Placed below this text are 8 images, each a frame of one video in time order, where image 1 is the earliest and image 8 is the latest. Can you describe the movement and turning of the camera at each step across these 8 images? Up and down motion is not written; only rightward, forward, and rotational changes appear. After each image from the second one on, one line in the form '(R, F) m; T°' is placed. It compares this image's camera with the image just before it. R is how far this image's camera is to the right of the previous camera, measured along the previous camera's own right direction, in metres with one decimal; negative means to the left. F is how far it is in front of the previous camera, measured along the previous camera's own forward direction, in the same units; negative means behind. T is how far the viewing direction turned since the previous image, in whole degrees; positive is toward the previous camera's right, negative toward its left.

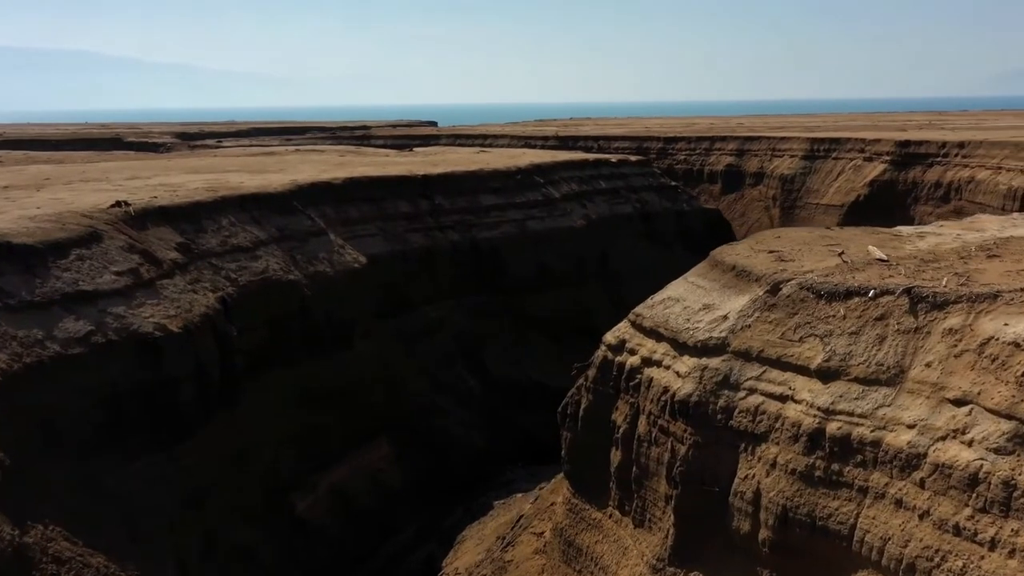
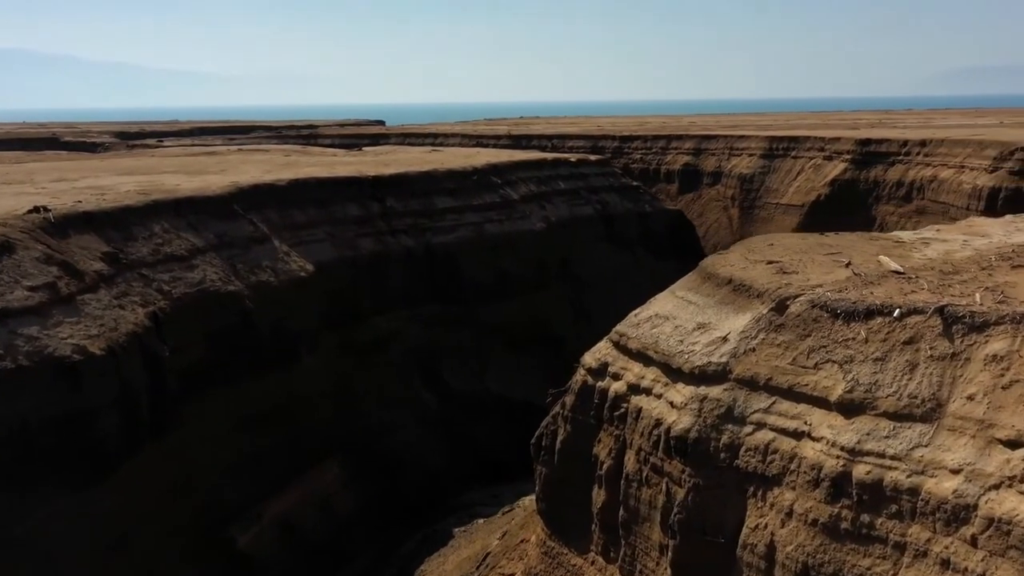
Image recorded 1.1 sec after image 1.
(-0.2, +1.3) m; +3°
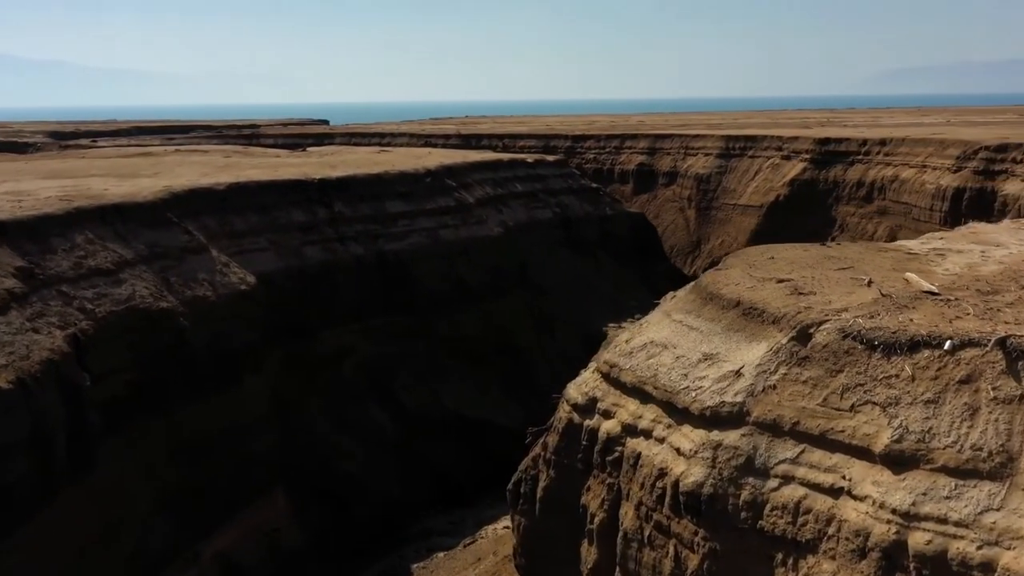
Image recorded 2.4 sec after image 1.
(-0.2, +1.3) m; +3°
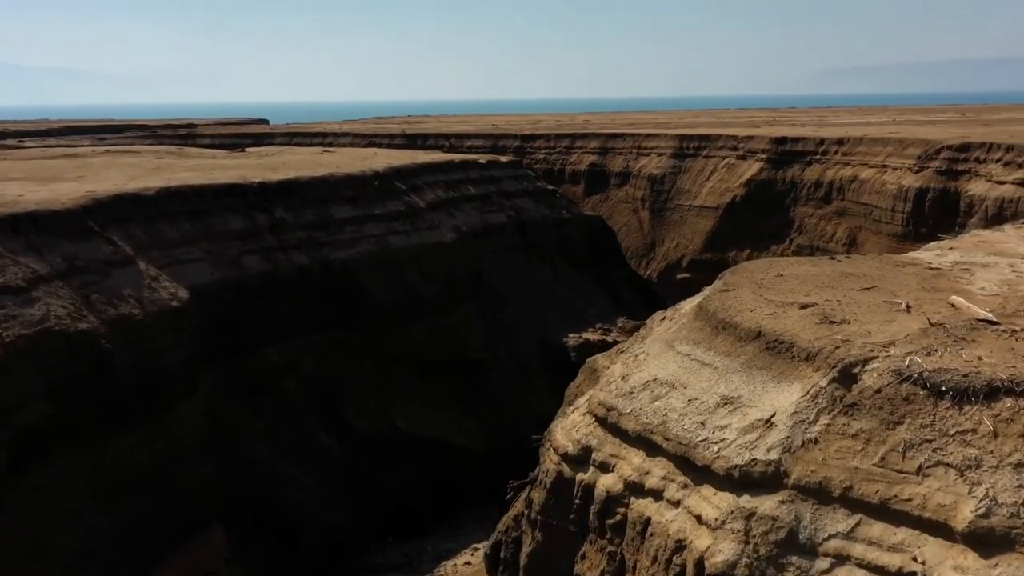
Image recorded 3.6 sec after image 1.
(-0.2, +1.4) m; +3°
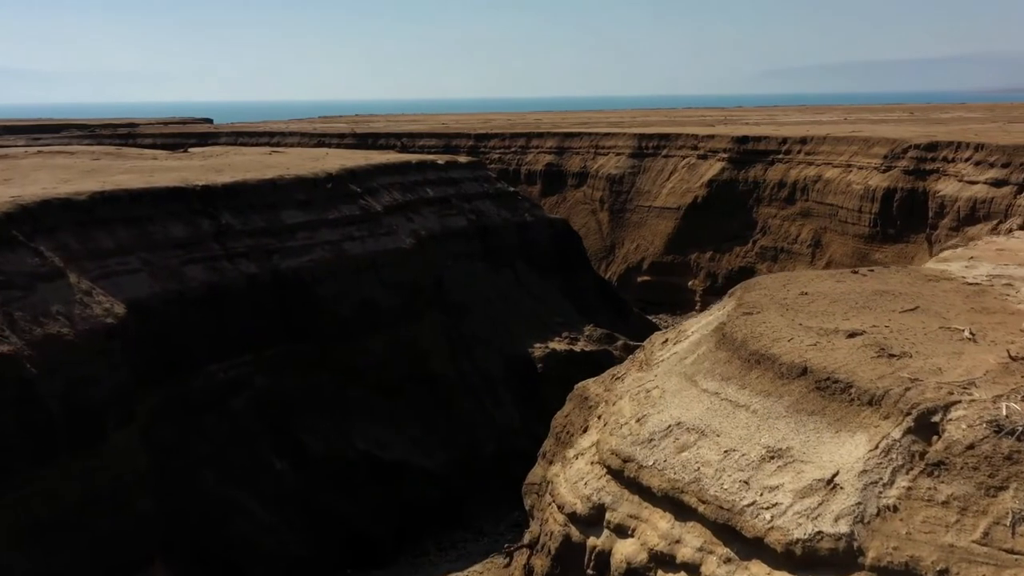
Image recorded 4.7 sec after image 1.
(-0.3, +1.2) m; +3°
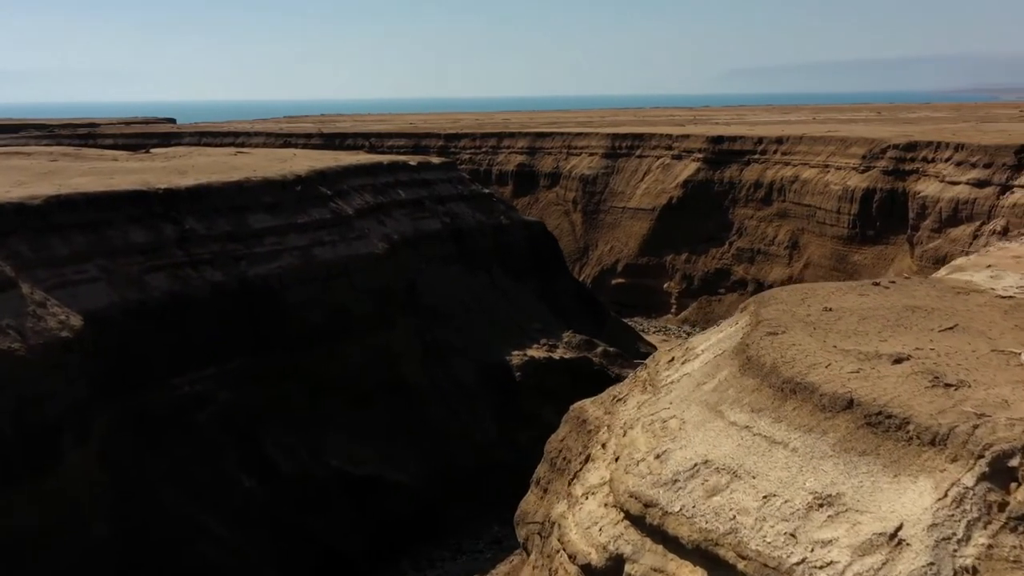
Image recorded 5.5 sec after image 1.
(-0.2, +0.7) m; +2°
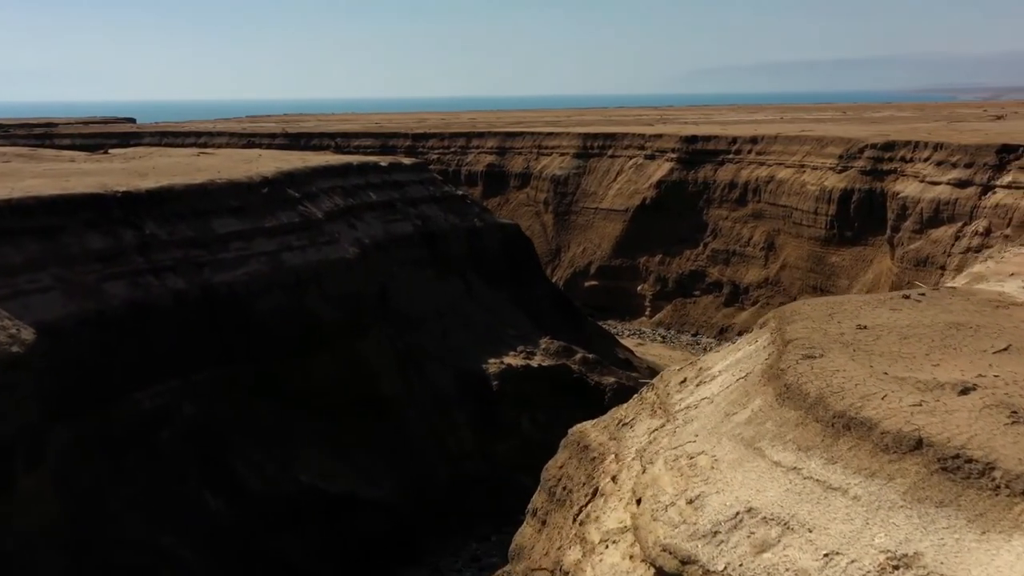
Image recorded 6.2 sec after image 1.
(-0.2, +0.7) m; +2°
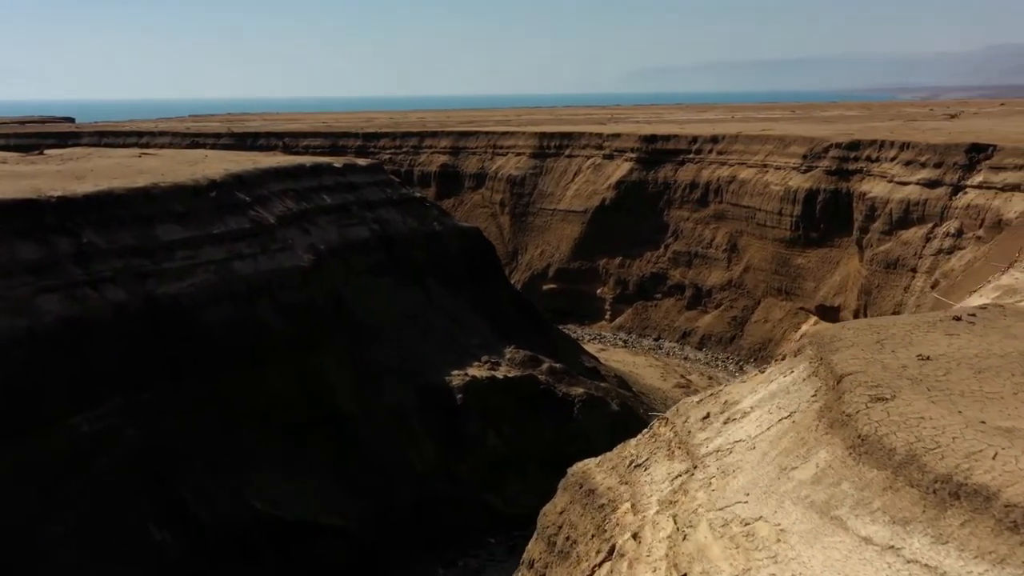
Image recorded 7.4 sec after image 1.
(-0.3, +1.0) m; +3°
